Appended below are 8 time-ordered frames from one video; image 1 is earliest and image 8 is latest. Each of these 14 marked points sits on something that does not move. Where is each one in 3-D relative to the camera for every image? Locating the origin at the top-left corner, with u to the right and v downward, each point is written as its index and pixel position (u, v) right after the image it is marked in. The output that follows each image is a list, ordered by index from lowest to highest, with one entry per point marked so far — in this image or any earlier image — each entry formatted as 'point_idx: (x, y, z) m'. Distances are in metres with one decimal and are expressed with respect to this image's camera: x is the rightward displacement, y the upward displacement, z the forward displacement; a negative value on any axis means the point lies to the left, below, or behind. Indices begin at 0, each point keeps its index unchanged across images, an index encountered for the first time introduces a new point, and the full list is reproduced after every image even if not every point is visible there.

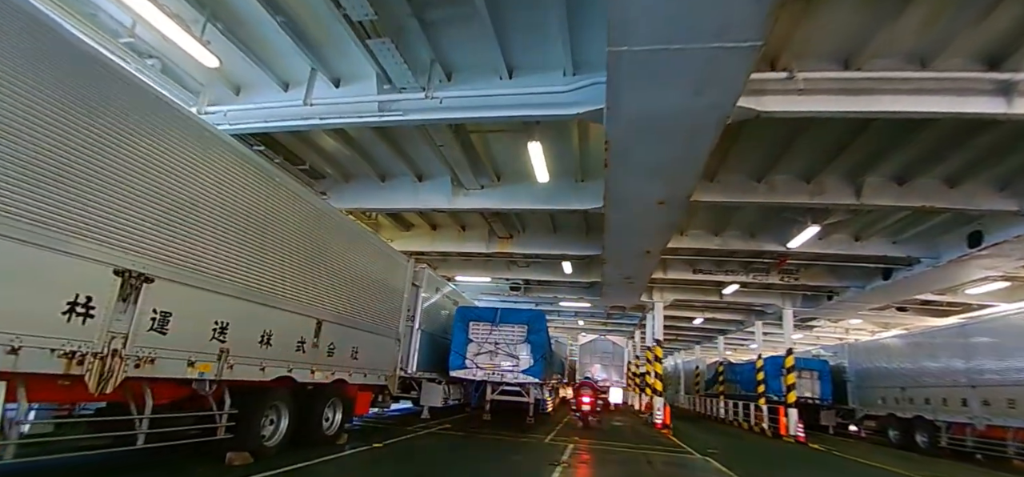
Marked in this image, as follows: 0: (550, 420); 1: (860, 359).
0: (+1.6, -6.7, +17.2) m
1: (+14.3, -4.9, +18.9) m
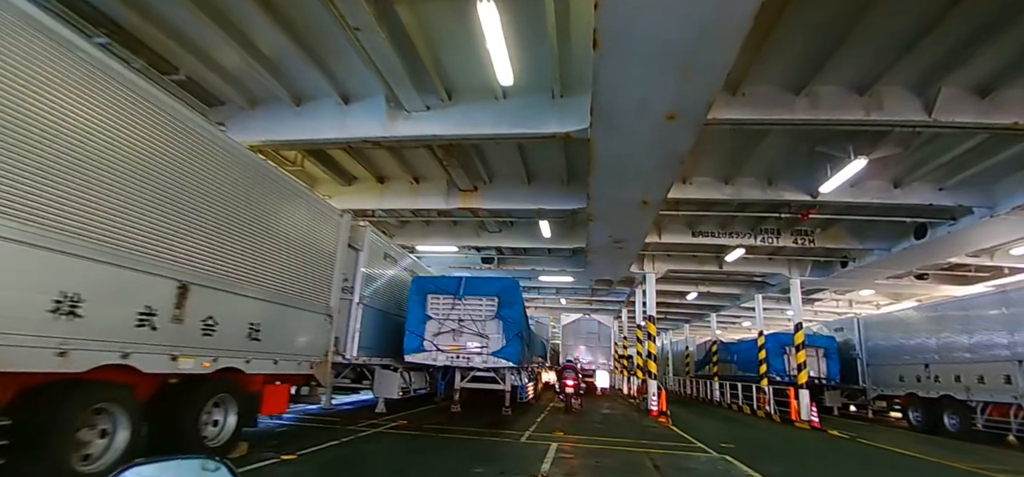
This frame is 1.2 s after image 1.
0: (+0.7, -5.5, +15.0) m
1: (+13.4, -3.5, +17.2) m
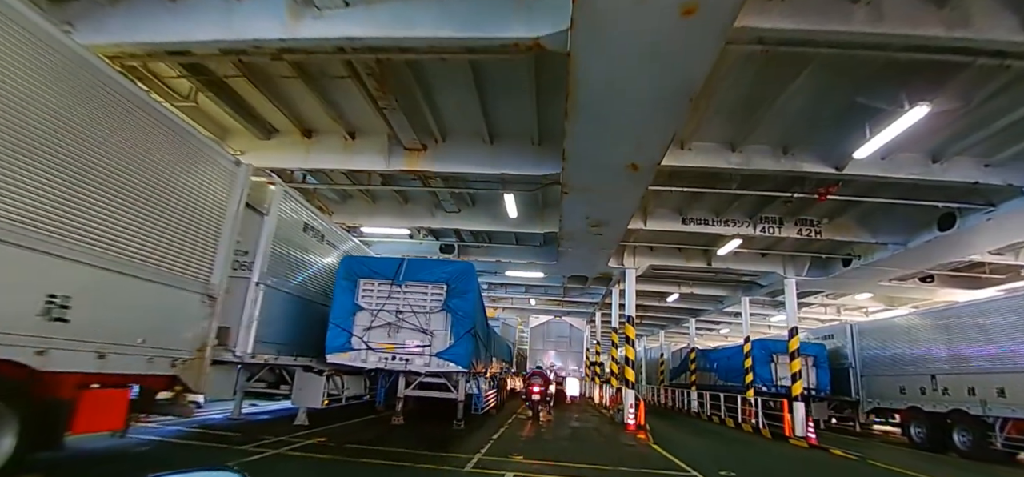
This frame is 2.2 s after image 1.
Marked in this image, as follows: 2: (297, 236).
0: (-0.5, -5.1, +12.9) m
1: (+12.1, -3.5, +15.8) m
2: (-3.9, 0.0, +8.4) m
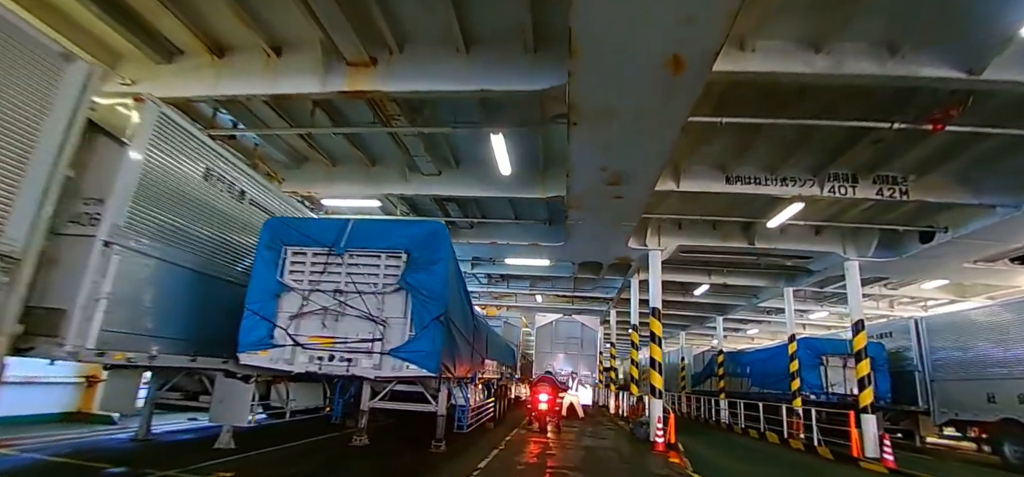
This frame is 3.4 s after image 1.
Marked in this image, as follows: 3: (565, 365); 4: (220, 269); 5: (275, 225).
0: (-0.6, -4.5, +10.4) m
1: (+12.1, -2.9, +13.1) m
2: (-4.1, +0.6, +6.0) m
3: (+2.2, -5.3, +19.6) m
4: (-4.1, -0.5, +6.6) m
5: (-3.1, +0.2, +6.2) m
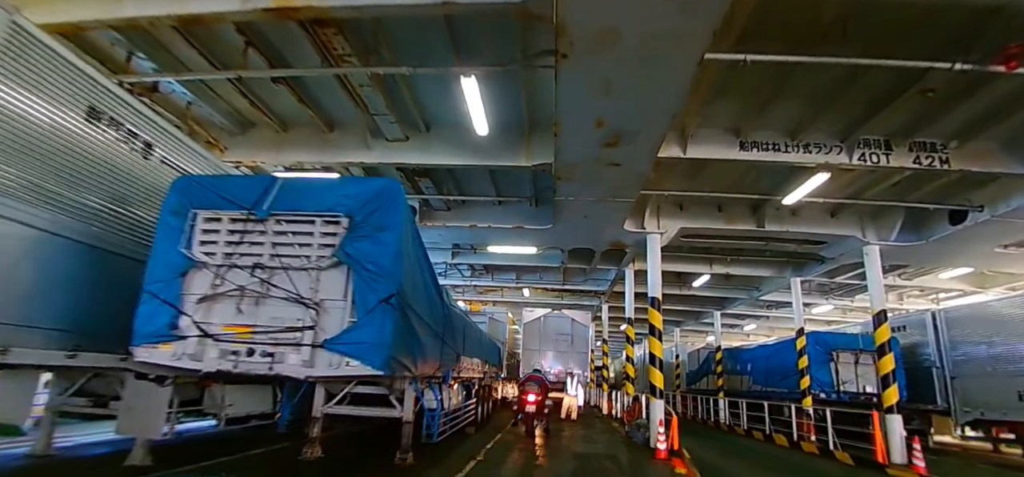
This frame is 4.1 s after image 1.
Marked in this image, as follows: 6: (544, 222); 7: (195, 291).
0: (-0.9, -4.1, +9.1) m
1: (+11.6, -2.5, +12.1) m
2: (-4.3, +1.0, +4.7) m
3: (+1.7, -4.9, +18.4) m
4: (-4.4, -0.1, +5.3) m
5: (-3.4, +0.6, +4.9) m
6: (+0.7, +0.4, +10.0) m
7: (-3.1, -0.5, +4.6) m
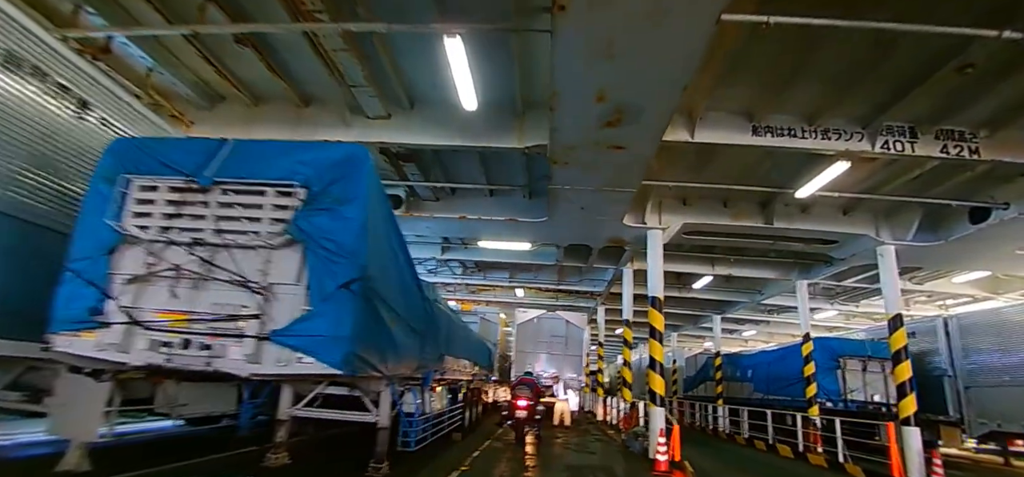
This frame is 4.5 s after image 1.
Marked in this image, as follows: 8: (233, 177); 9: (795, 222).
0: (-1.1, -3.9, +8.5) m
1: (+11.4, -2.6, +11.5) m
2: (-4.4, +1.3, +4.0) m
3: (+1.3, -4.9, +17.7) m
4: (-4.5, +0.2, +4.6) m
5: (-3.5, +0.8, +4.2) m
6: (+0.5, +0.5, +9.4) m
7: (-3.3, -0.3, +3.9) m
8: (-2.3, +0.5, +3.9) m
9: (+5.6, +0.3, +9.2) m
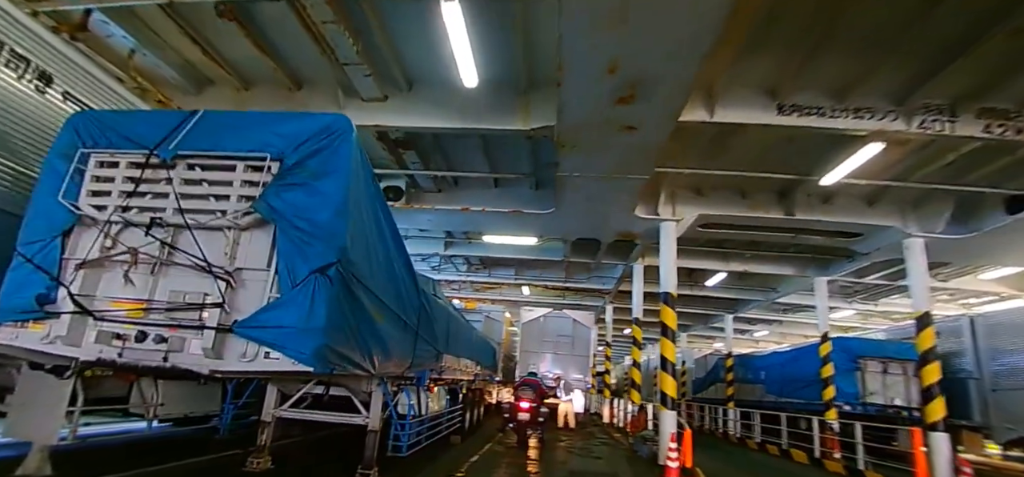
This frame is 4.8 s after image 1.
0: (-1.1, -3.8, +8.0) m
1: (+11.5, -2.4, +10.9) m
2: (-4.4, +1.4, +3.6) m
3: (+1.5, -4.7, +17.2) m
4: (-4.5, +0.3, +4.2) m
5: (-3.5, +1.0, +3.8) m
6: (+0.6, +0.6, +8.9) m
7: (-3.3, -0.1, +3.5) m
8: (-2.3, +0.6, +3.5) m
9: (+5.7, +0.5, +8.7) m
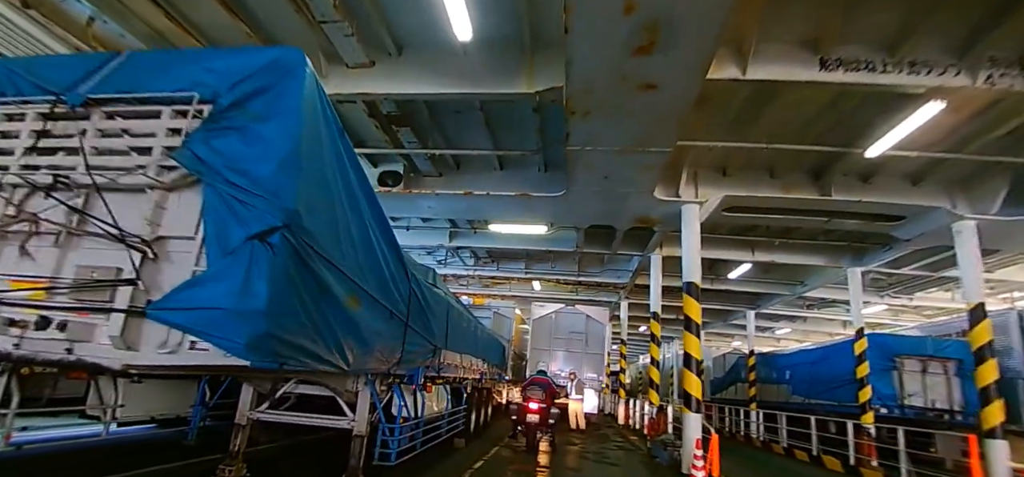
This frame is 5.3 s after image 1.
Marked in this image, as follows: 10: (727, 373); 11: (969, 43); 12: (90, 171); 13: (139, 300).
0: (-1.0, -3.6, +7.3) m
1: (+11.7, -2.1, +9.8) m
2: (-4.5, +1.6, +3.0) m
3: (+1.9, -4.5, +16.4) m
4: (-4.6, +0.5, +3.6) m
5: (-3.6, +1.2, +3.1) m
6: (+0.7, +0.9, +8.2) m
7: (-3.3, +0.1, +2.9) m
8: (-2.4, +0.9, +2.8) m
9: (+5.8, +0.8, +7.8) m
10: (+9.1, -5.8, +19.8) m
11: (+5.1, +2.2, +5.2) m
12: (-2.4, +0.4, +2.8) m
13: (-2.0, -0.4, +2.6) m
